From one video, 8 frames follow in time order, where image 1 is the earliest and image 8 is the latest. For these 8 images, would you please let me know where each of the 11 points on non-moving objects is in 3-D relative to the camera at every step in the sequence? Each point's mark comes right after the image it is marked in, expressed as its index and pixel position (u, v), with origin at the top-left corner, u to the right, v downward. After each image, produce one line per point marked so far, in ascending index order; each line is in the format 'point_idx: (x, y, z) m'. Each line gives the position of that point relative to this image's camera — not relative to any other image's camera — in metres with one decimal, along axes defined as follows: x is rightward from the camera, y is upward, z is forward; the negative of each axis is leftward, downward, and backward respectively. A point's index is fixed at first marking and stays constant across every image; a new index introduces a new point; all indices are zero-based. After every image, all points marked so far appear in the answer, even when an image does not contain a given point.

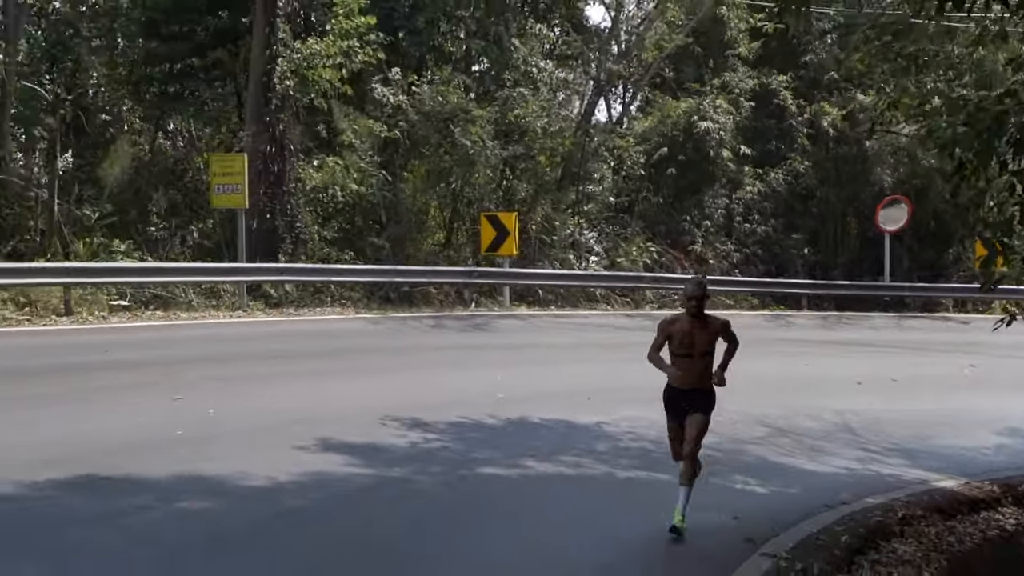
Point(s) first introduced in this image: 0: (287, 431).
0: (-1.1, -0.7, +7.4) m
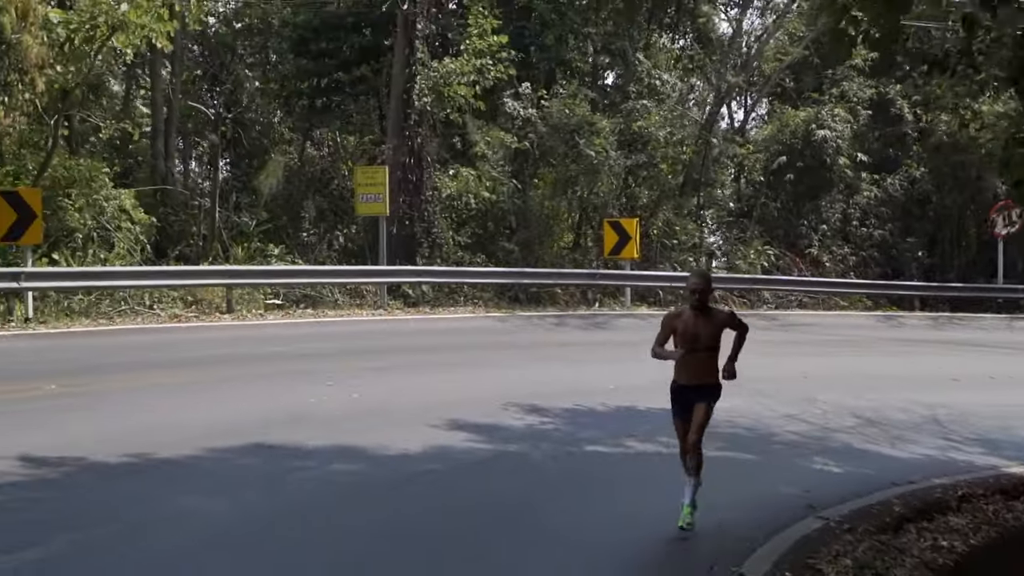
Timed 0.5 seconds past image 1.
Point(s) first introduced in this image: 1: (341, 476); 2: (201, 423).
0: (-0.5, -0.7, +8.7) m
1: (-0.7, -0.8, +6.4) m
2: (-1.6, -0.7, +7.4) m
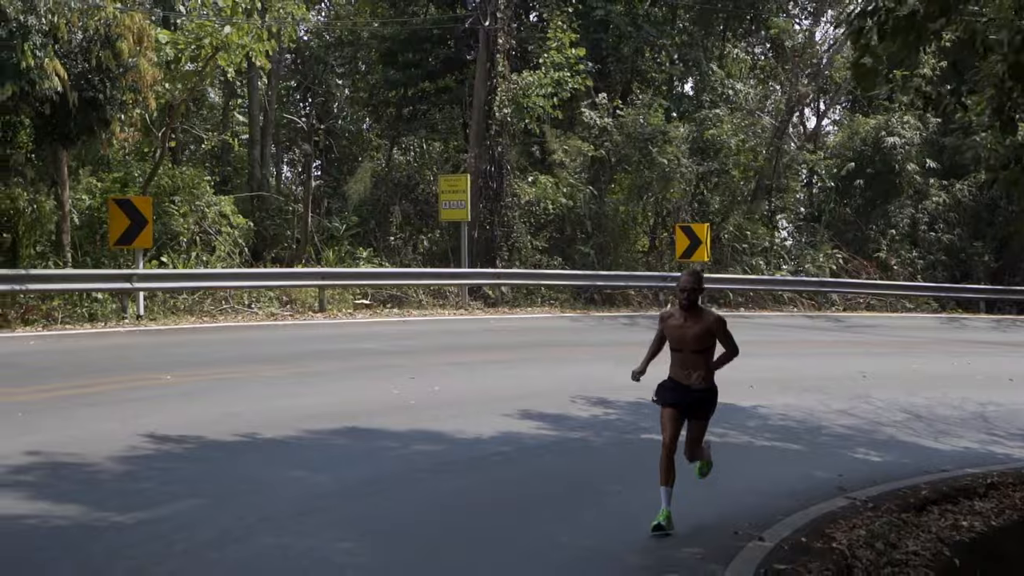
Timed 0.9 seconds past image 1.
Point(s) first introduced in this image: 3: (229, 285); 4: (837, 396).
0: (-0.1, -0.8, +9.6) m
1: (-0.4, -0.8, +7.3) m
2: (-1.2, -0.7, +8.4) m
3: (-2.7, 0.0, +14.0) m
4: (+2.7, -0.9, +12.0) m
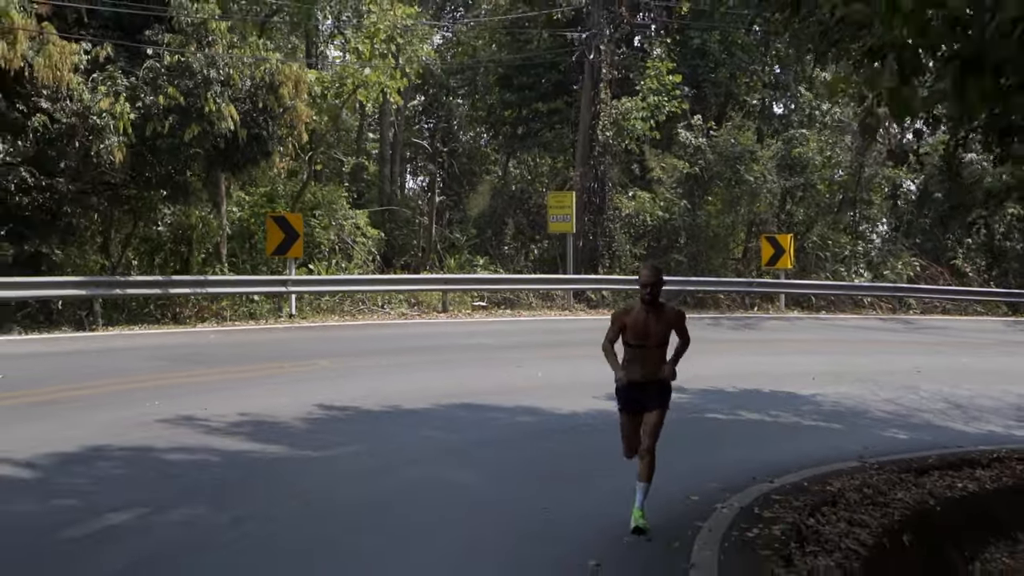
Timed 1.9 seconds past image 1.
0: (+0.6, -0.8, +11.7) m
1: (+0.1, -0.9, +9.5) m
2: (-0.6, -0.7, +10.6) m
3: (-1.6, 0.0, +16.4) m
4: (+3.6, -0.9, +13.9) m
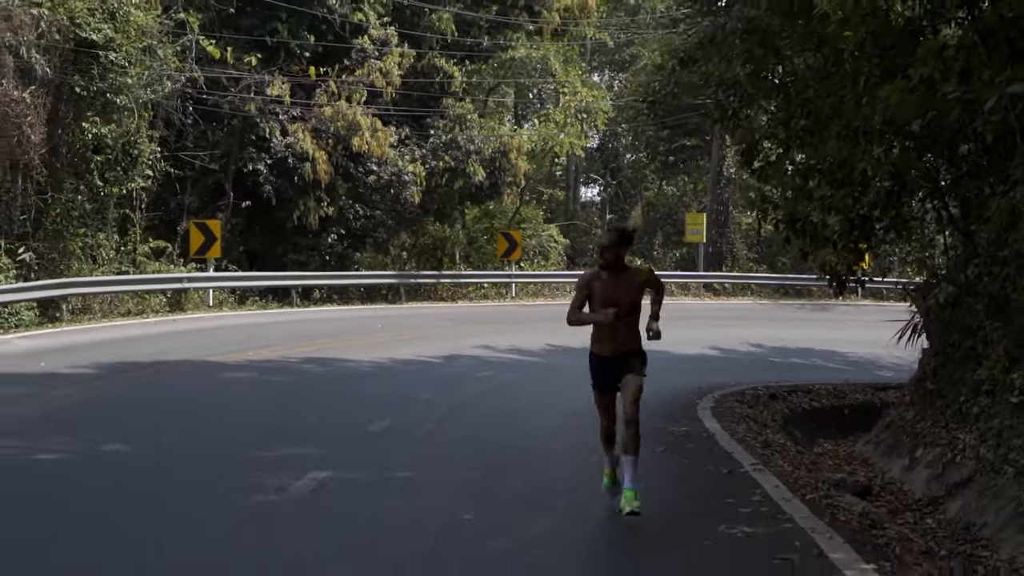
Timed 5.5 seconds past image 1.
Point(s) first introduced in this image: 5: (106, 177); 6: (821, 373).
0: (+2.5, -0.7, +19.4) m
1: (+1.8, -0.8, +17.3) m
2: (+1.2, -0.7, +18.5) m
3: (+0.8, +0.1, +24.3) m
4: (+5.7, -0.9, +21.2) m
5: (-4.7, +1.3, +16.6) m
6: (+3.8, -1.0, +17.8) m
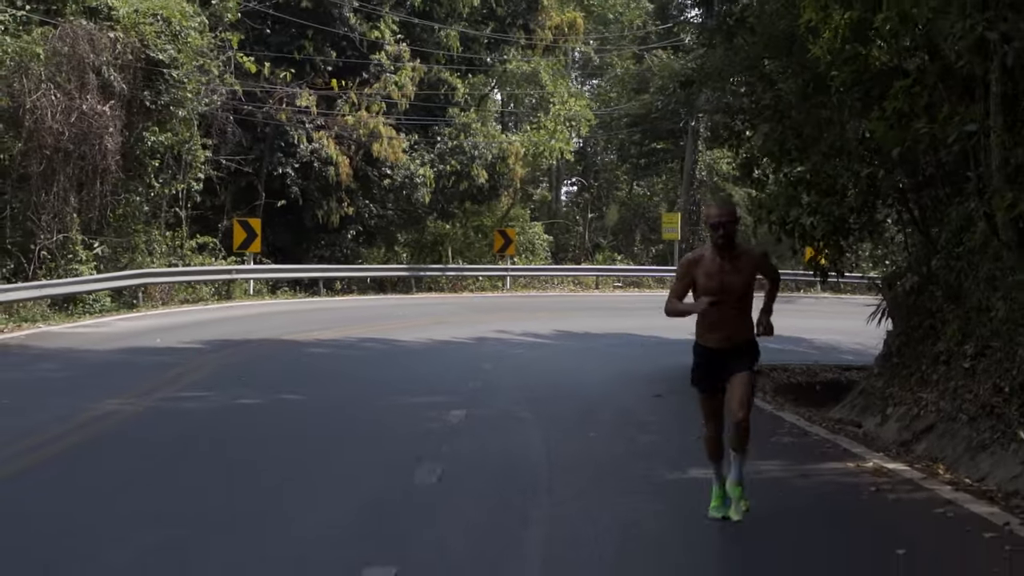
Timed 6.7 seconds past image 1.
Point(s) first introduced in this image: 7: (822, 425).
0: (+2.6, -0.6, +21.7) m
1: (+1.9, -0.7, +19.5) m
2: (+1.3, -0.5, +20.7) m
3: (+0.7, +0.2, +26.5) m
4: (+5.7, -0.8, +23.6) m
5: (-4.5, +1.4, +18.6) m
6: (+3.9, -0.9, +20.1) m
7: (+1.8, -0.8, +8.6) m
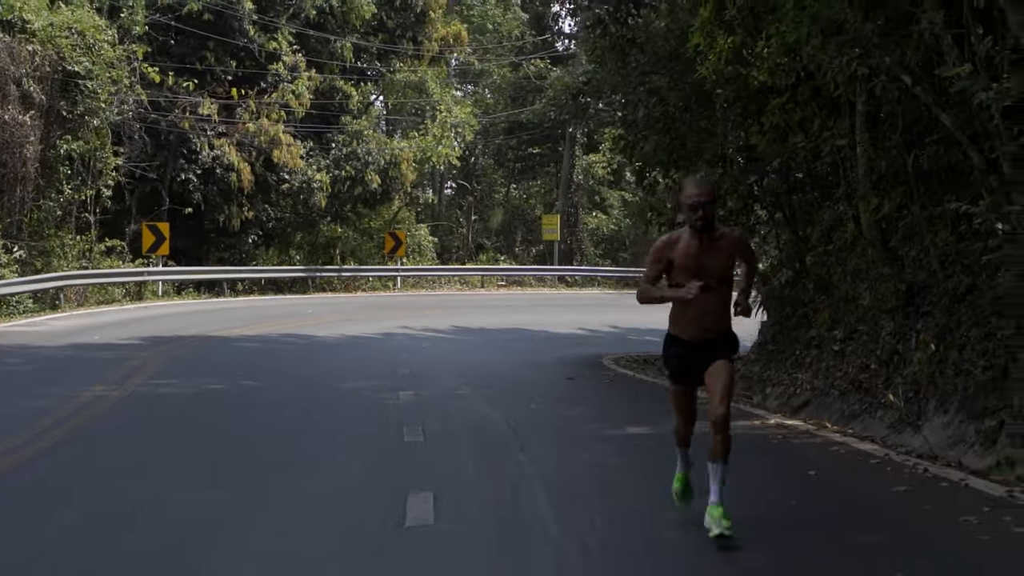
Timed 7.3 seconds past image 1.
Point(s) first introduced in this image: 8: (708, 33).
0: (+0.9, -0.6, +23.1) m
1: (+0.5, -0.7, +20.9) m
2: (-0.3, -0.5, +22.0) m
3: (-1.4, +0.2, +27.7) m
4: (+3.8, -0.7, +25.3) m
5: (-5.9, +1.4, +19.4) m
6: (+2.4, -0.9, +21.6) m
7: (+1.4, -0.8, +10.0) m
8: (+1.4, +1.8, +10.4) m
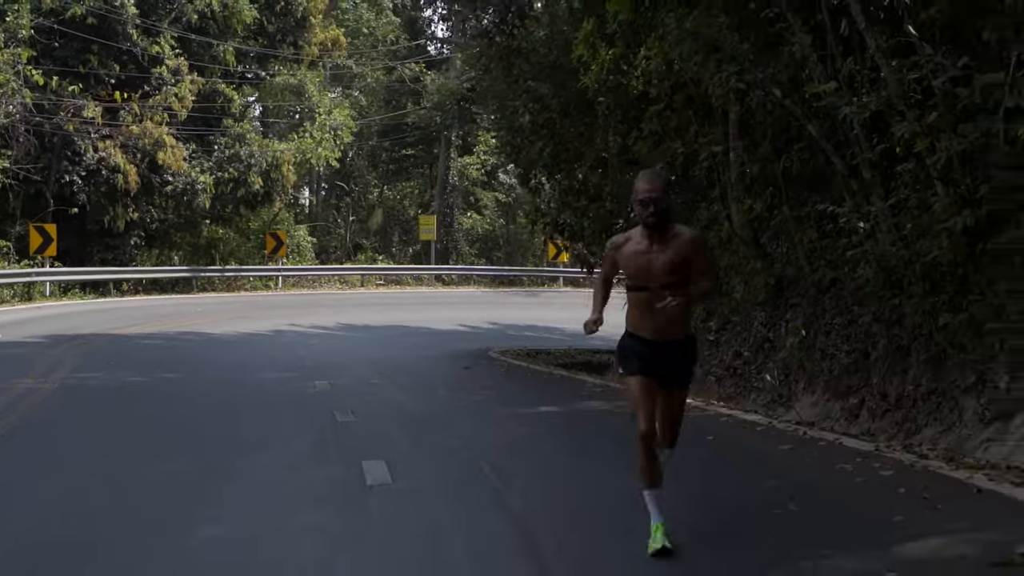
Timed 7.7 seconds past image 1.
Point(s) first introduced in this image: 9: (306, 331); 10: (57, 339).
0: (-1.0, -0.6, +23.8) m
1: (-1.3, -0.7, +21.6) m
2: (-2.1, -0.5, +22.7) m
3: (-3.8, +0.3, +28.2) m
4: (+1.7, -0.7, +26.4) m
5: (-7.4, +1.4, +19.5) m
6: (+0.6, -0.8, +22.6) m
7: (+0.7, -0.7, +10.9) m
8: (+0.7, +1.9, +11.3) m
9: (-2.7, -0.6, +18.9) m
10: (-4.5, -0.5, +14.4) m
